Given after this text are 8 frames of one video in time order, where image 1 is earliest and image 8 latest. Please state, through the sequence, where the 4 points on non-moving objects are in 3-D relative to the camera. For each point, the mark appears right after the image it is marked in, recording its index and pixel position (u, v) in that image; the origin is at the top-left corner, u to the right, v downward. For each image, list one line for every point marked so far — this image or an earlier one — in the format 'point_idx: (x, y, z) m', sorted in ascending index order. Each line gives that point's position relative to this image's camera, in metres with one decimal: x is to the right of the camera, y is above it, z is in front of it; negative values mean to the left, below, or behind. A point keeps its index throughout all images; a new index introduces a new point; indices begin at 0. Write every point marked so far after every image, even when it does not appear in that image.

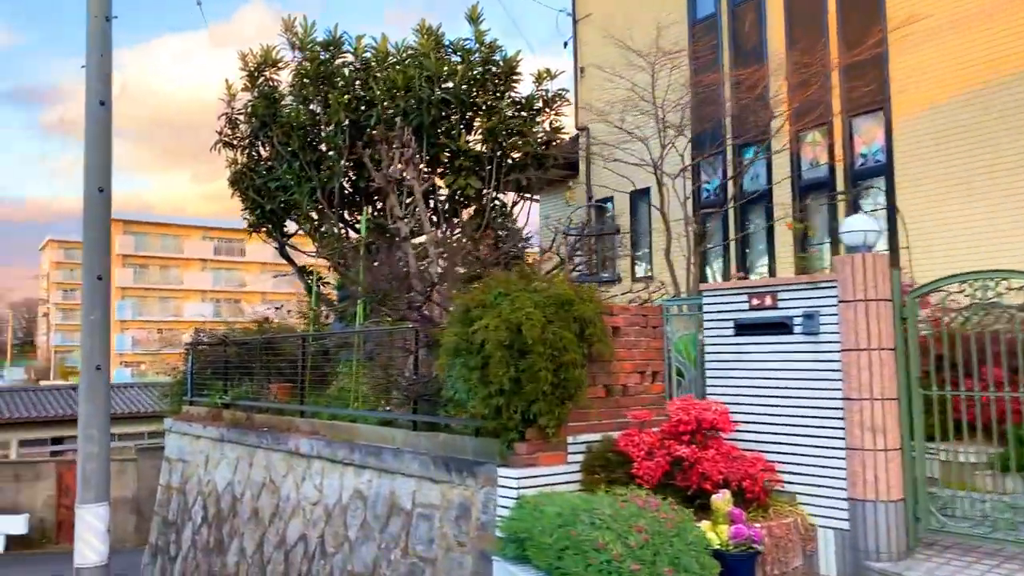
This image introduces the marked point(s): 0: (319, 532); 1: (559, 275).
0: (-1.2, -1.5, +5.0) m
1: (+0.2, +0.1, +3.9) m
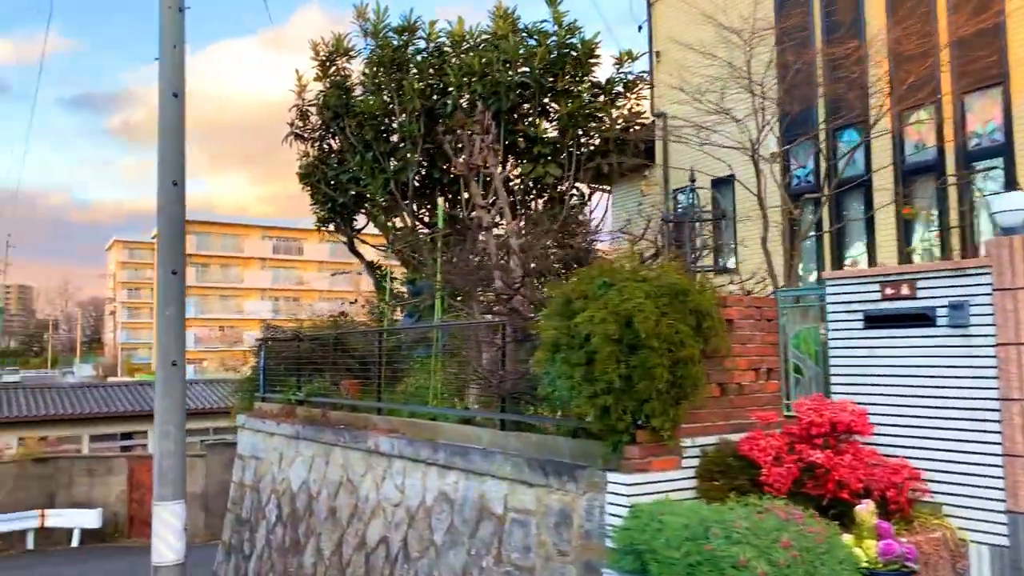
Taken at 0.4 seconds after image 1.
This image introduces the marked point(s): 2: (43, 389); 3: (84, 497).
0: (-0.7, -1.5, +4.8) m
1: (+0.7, +0.1, +3.6) m
2: (-11.3, -2.4, +19.2) m
3: (-6.7, -3.3, +12.6) m
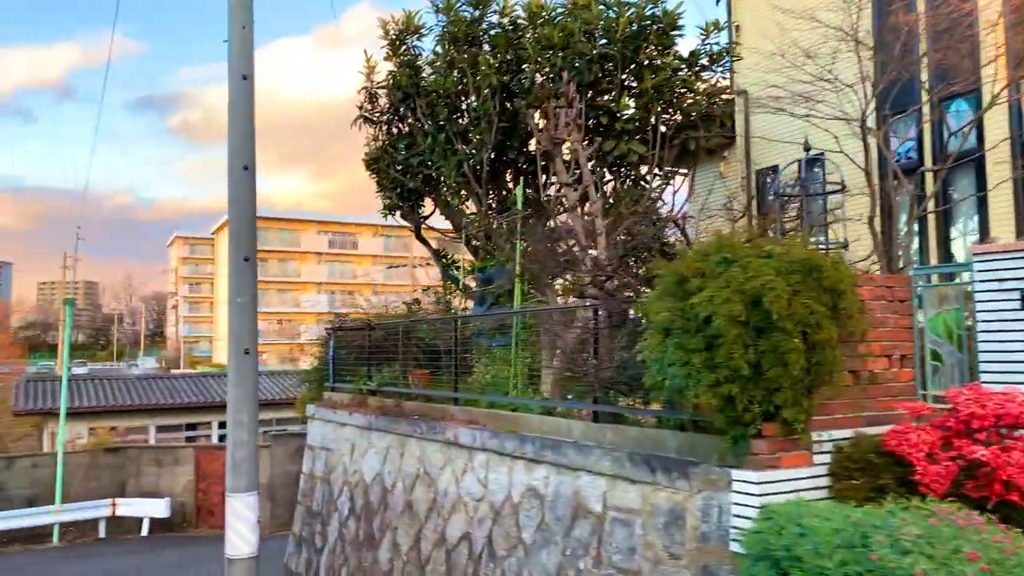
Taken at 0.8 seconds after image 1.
0: (-0.2, -1.4, +4.6) m
1: (+1.1, +0.2, +3.2) m
2: (-9.8, -2.3, +19.6) m
3: (-5.7, -3.2, +12.7) m
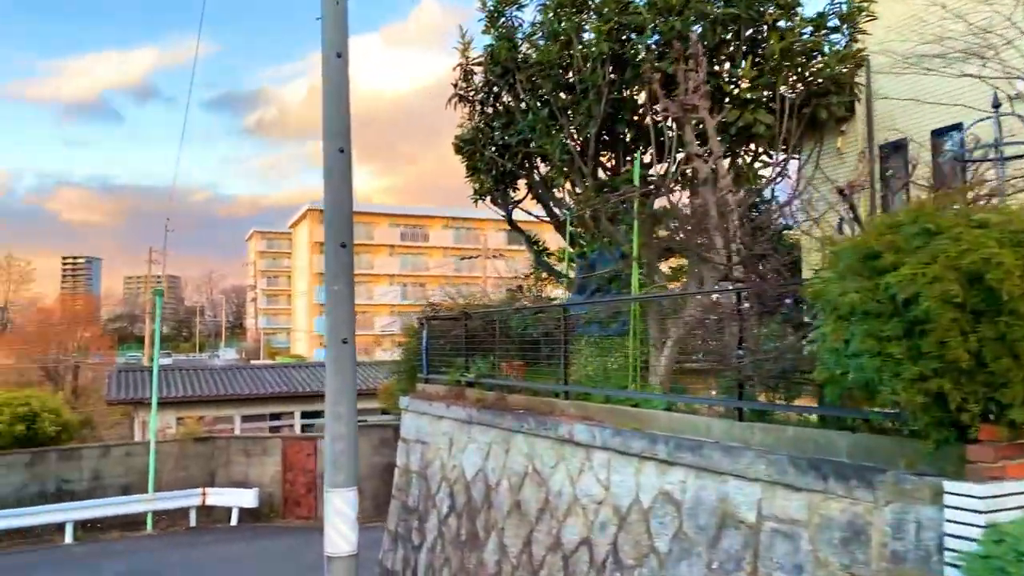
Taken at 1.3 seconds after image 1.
0: (+0.5, -1.3, +4.2) m
1: (+1.7, +0.3, +2.7) m
2: (-7.8, -2.1, +20.0) m
3: (-4.3, -3.0, +12.8) m
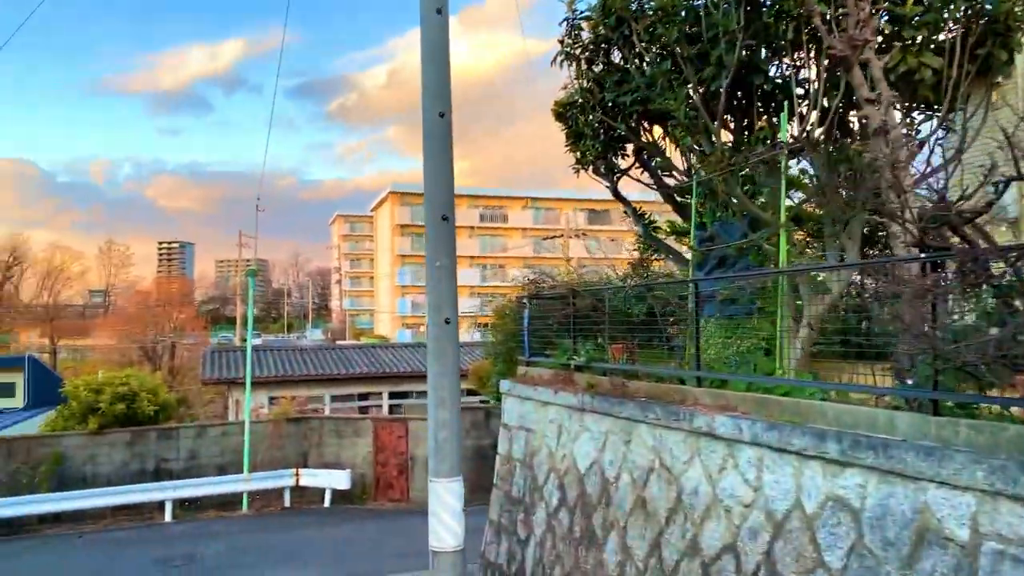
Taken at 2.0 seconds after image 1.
0: (+1.1, -1.2, +3.6) m
1: (+2.1, +0.4, +2.0) m
2: (-5.7, -1.6, +20.2) m
3: (-2.8, -2.7, +12.7) m
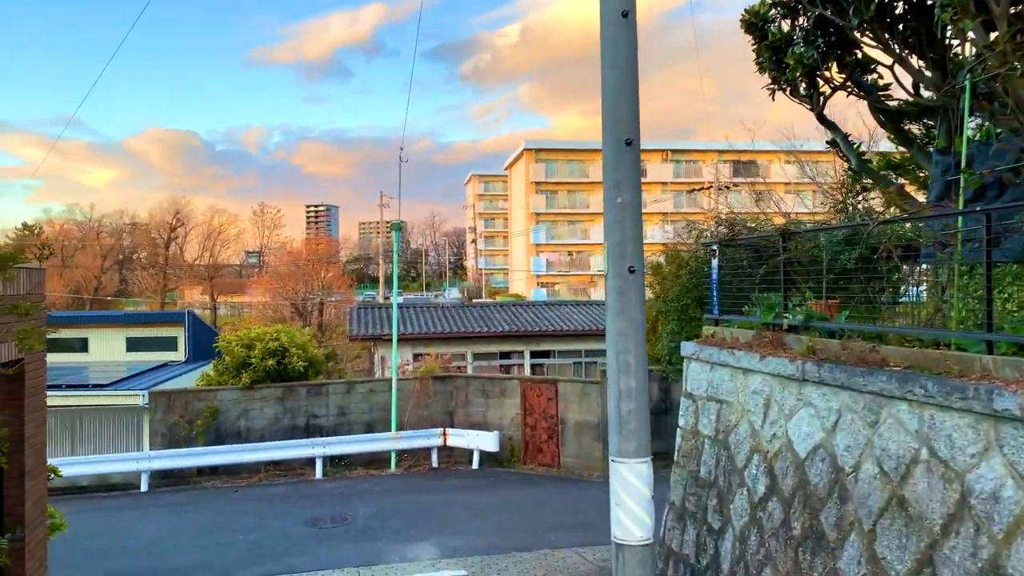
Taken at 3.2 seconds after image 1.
0: (+1.9, -0.9, +2.5) m
1: (+2.6, +0.5, +0.7) m
2: (-2.0, -0.5, +19.9) m
3: (-0.5, -2.0, +12.2) m
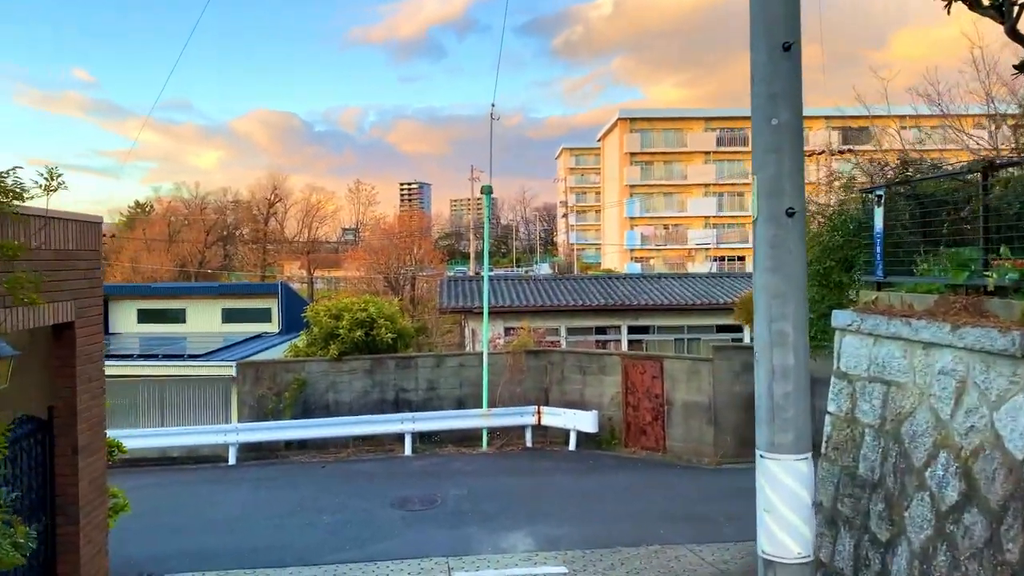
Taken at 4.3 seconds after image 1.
0: (+2.2, -0.8, +1.4) m
1: (+2.7, +0.6, -0.5) m
2: (+0.3, +0.2, +19.2) m
3: (+0.9, -1.5, +11.3) m
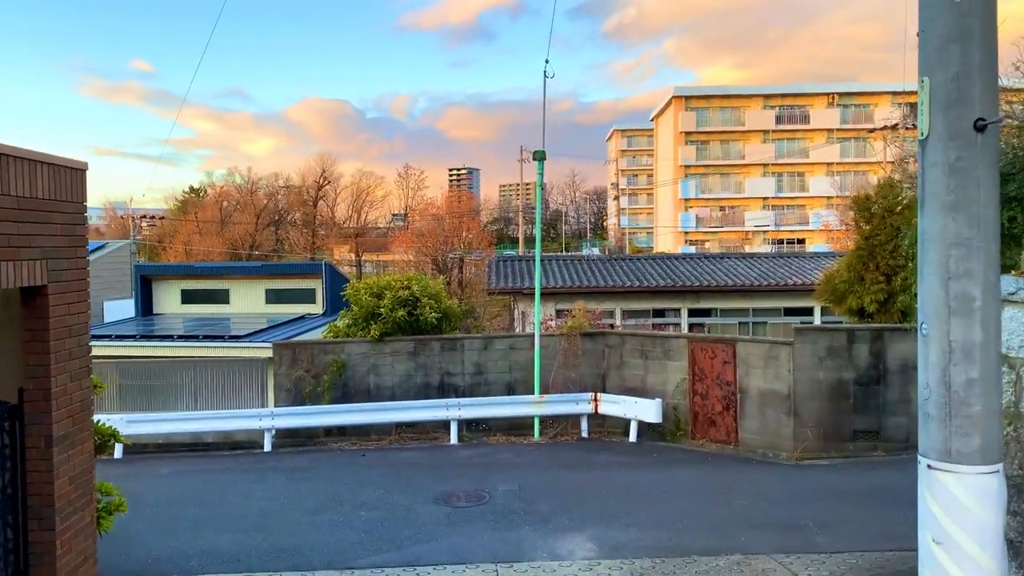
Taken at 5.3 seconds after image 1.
0: (+2.3, -0.6, +0.4) m
1: (+2.7, +0.7, -1.6) m
2: (+1.4, +0.6, +18.2) m
3: (+1.6, -1.2, +10.4) m
